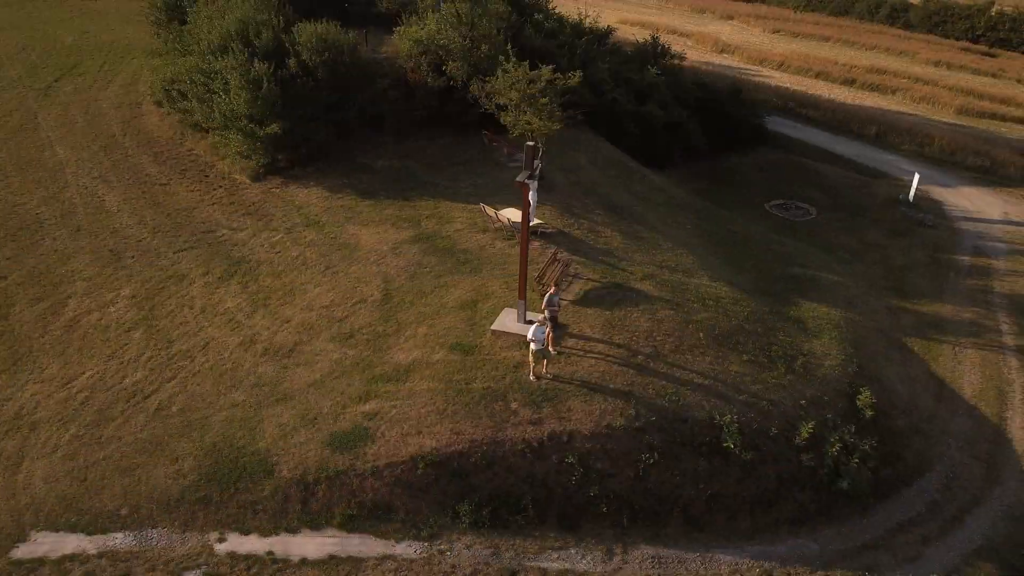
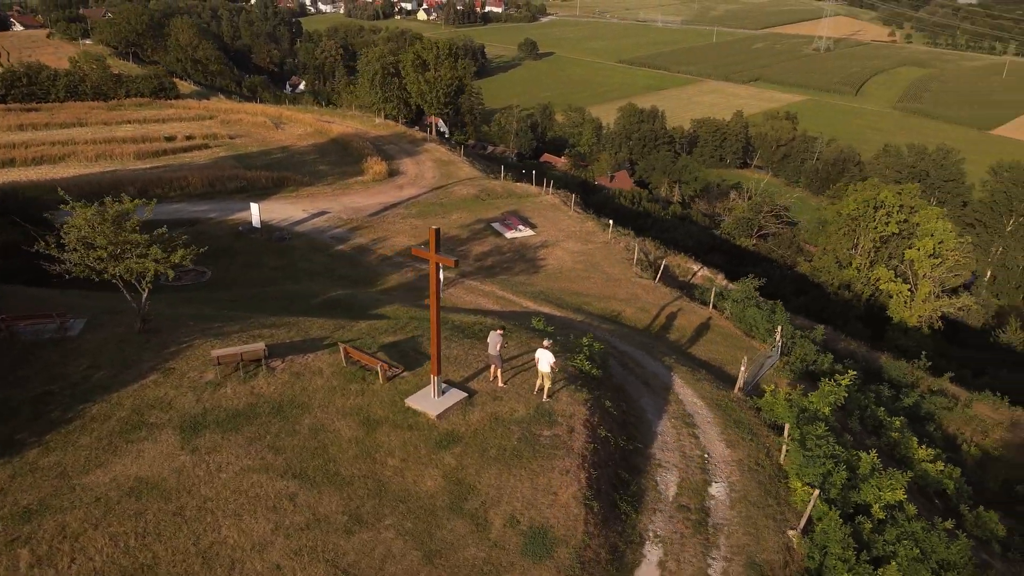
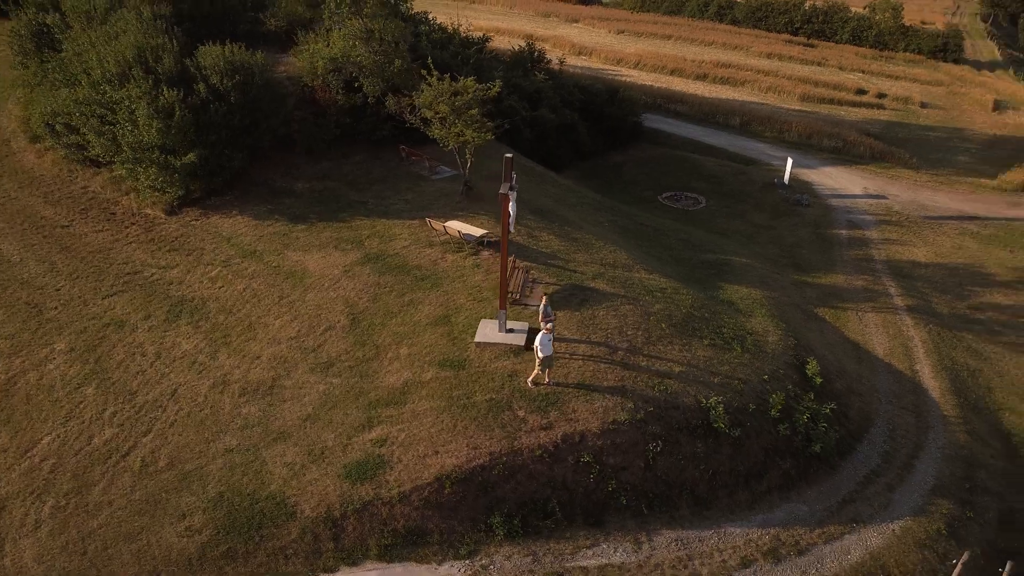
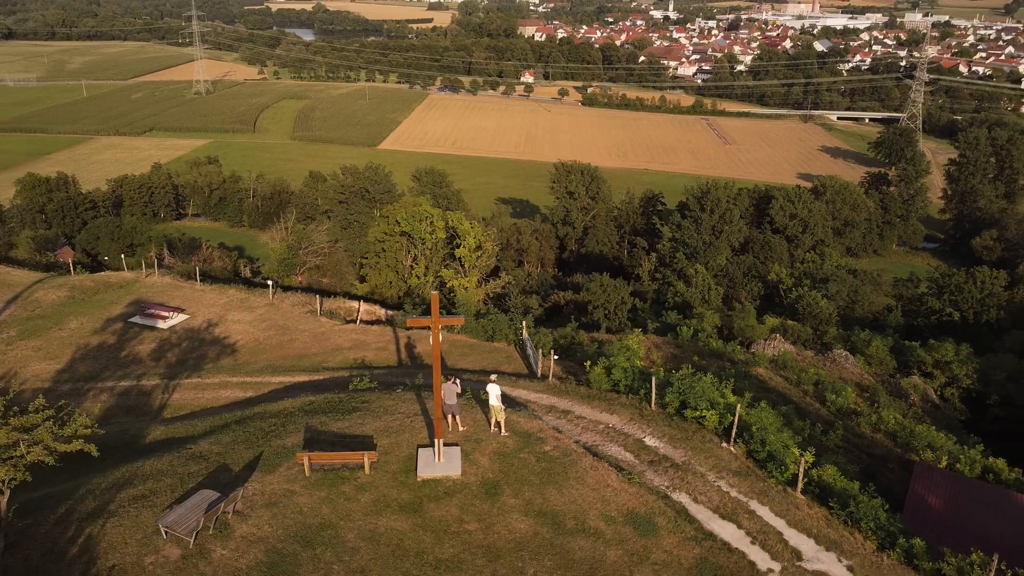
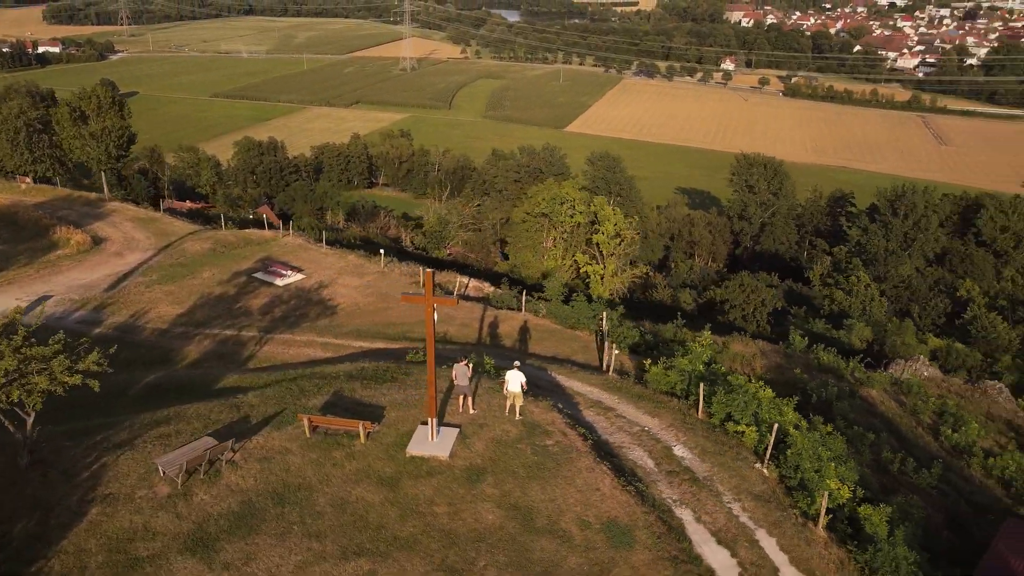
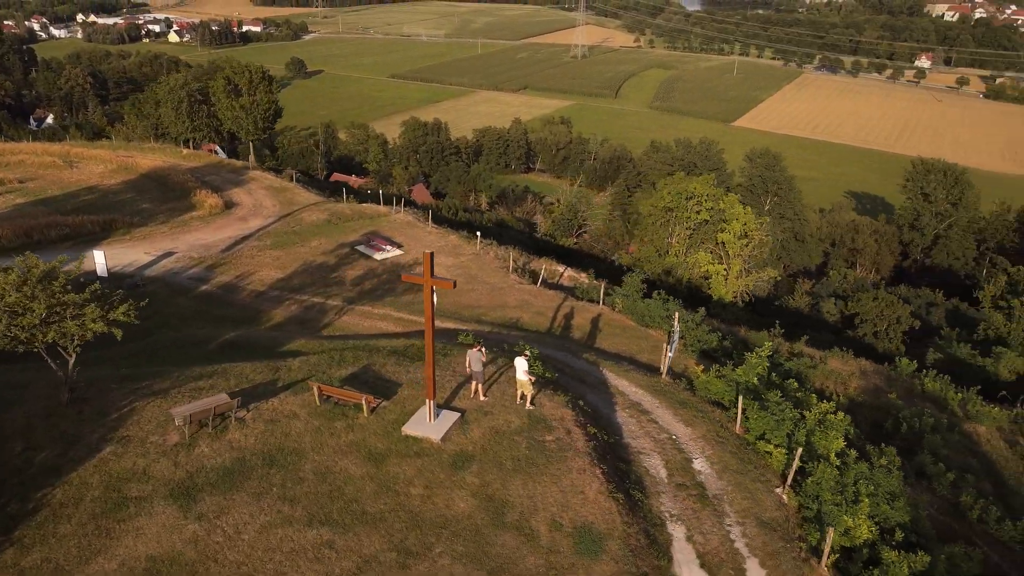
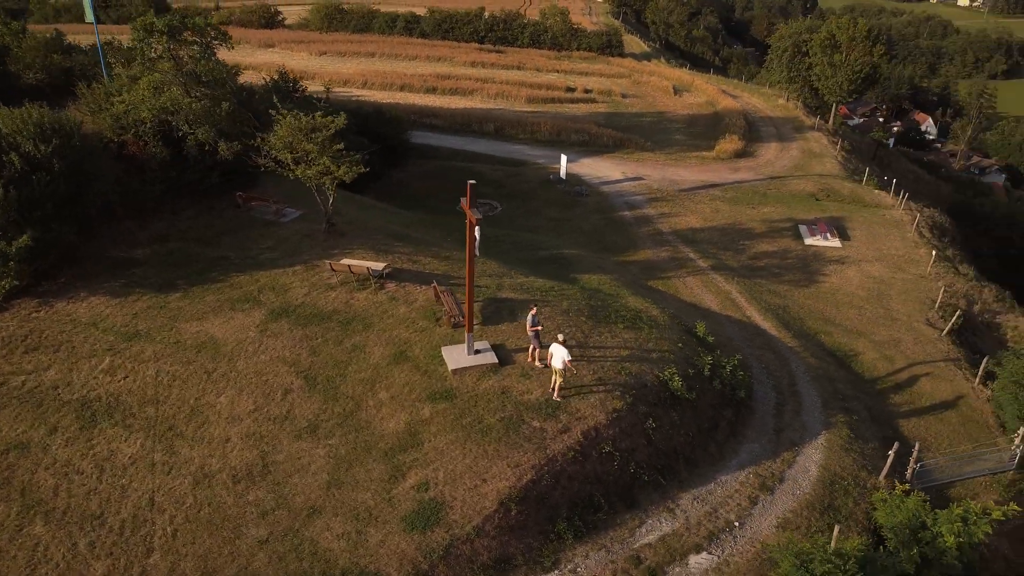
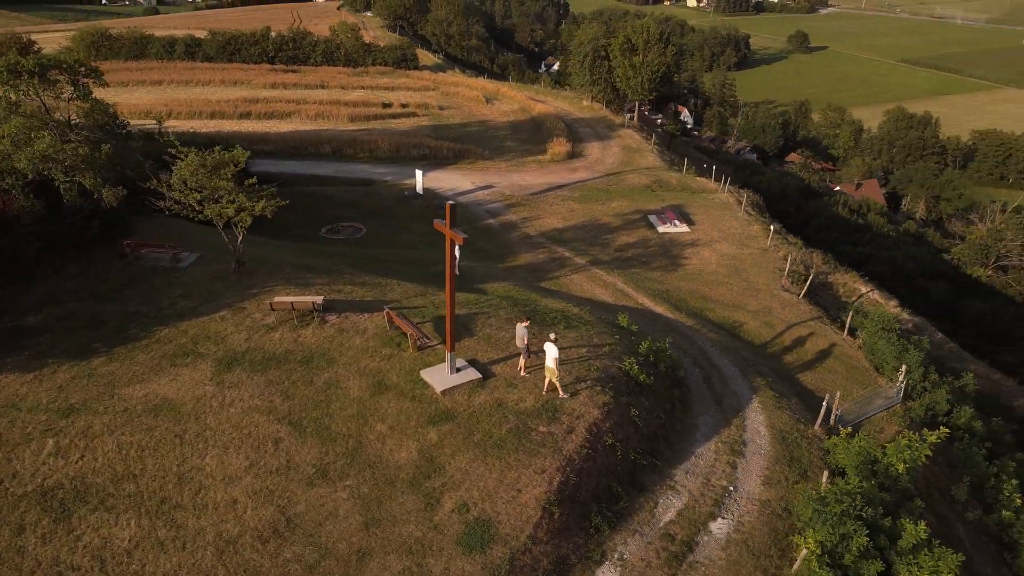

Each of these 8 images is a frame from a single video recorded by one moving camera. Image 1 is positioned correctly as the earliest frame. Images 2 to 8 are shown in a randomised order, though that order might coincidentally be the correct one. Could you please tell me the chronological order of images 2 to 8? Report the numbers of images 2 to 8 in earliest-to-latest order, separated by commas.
3, 7, 8, 2, 6, 5, 4
